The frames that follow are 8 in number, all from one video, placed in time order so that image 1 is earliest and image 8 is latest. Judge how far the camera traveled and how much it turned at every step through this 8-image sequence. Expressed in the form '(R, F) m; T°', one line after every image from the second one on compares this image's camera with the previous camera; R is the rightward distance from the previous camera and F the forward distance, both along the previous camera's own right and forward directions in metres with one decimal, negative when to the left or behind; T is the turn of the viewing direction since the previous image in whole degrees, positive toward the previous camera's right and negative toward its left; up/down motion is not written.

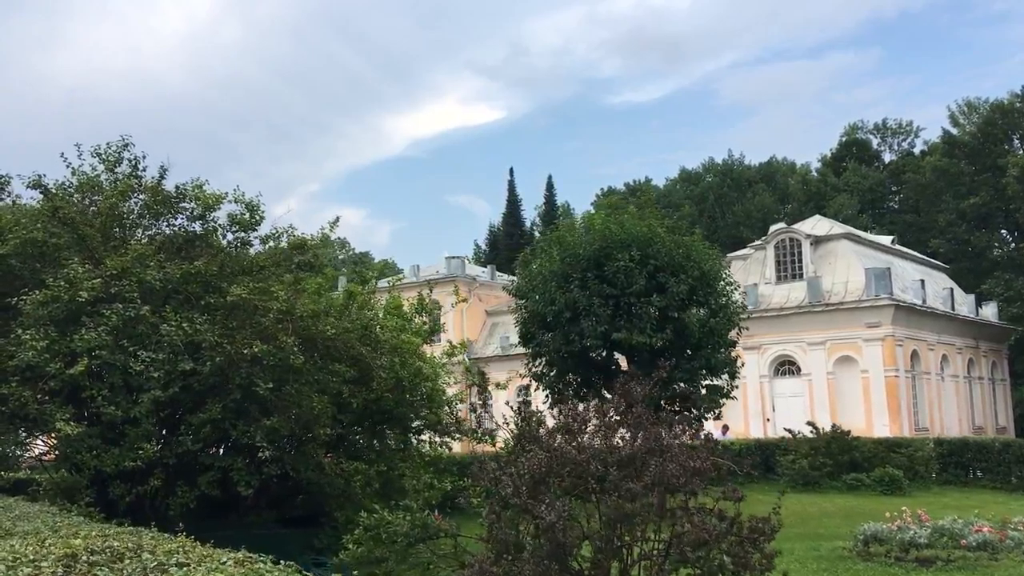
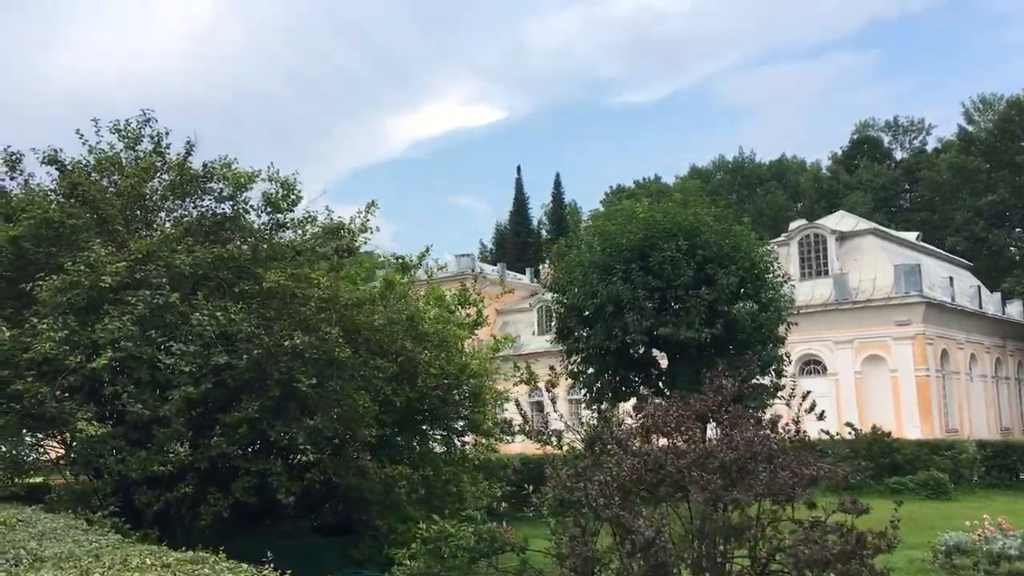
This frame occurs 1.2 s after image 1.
(-0.6, +1.3) m; 0°
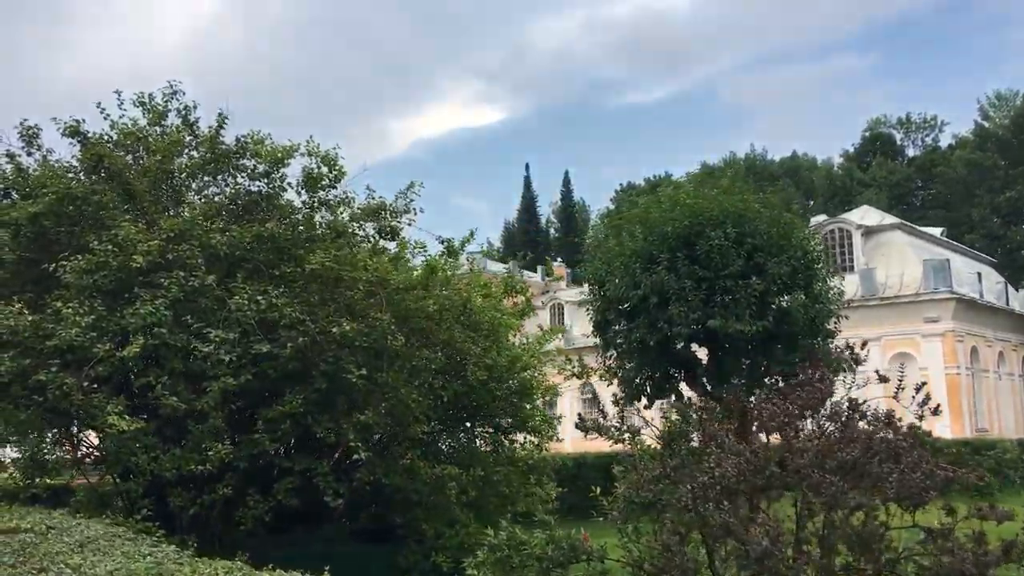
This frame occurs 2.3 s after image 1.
(-0.5, +1.1) m; 0°
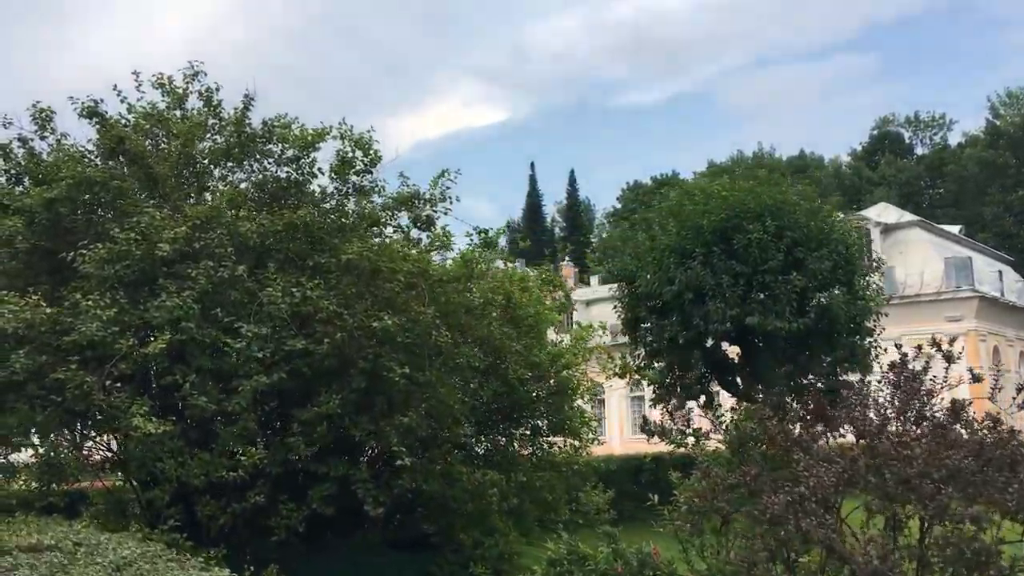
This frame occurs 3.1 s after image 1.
(-0.4, +0.8) m; 0°
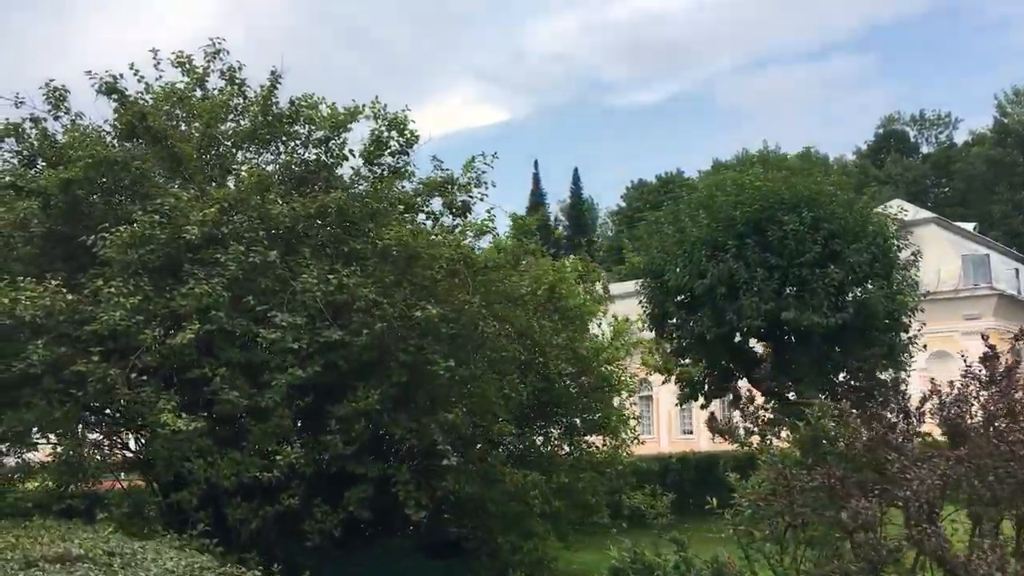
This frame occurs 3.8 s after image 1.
(-0.4, +0.7) m; 0°
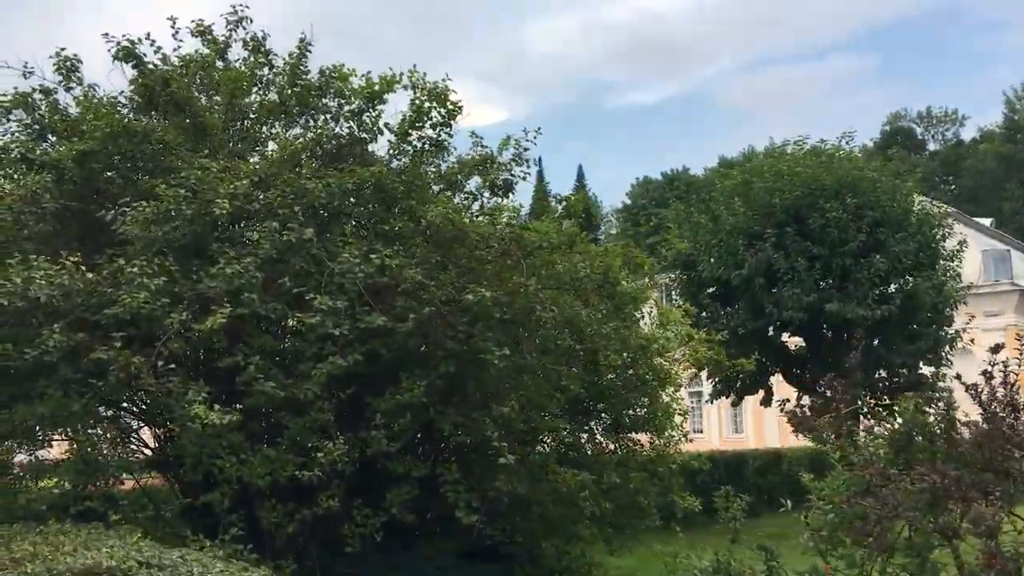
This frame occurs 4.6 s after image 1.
(-0.4, +0.8) m; 0°
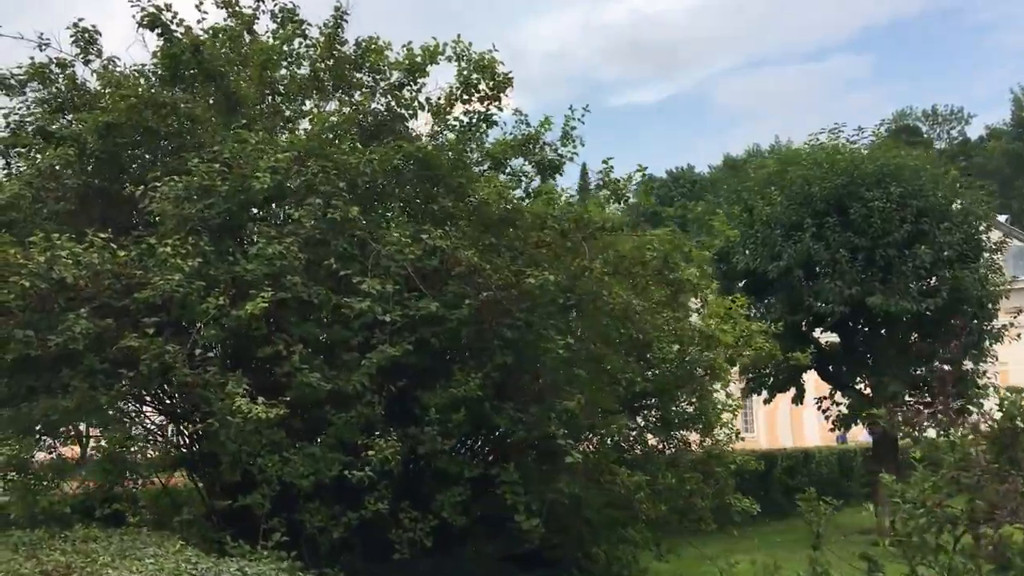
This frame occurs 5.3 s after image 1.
(-0.4, +0.7) m; 0°
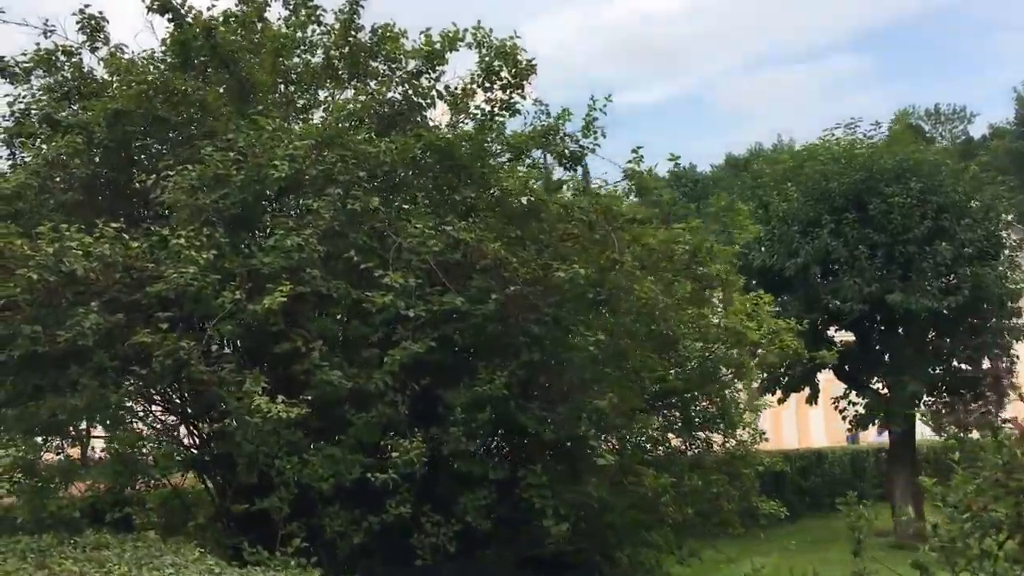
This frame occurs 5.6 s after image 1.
(-0.2, +0.3) m; 0°
